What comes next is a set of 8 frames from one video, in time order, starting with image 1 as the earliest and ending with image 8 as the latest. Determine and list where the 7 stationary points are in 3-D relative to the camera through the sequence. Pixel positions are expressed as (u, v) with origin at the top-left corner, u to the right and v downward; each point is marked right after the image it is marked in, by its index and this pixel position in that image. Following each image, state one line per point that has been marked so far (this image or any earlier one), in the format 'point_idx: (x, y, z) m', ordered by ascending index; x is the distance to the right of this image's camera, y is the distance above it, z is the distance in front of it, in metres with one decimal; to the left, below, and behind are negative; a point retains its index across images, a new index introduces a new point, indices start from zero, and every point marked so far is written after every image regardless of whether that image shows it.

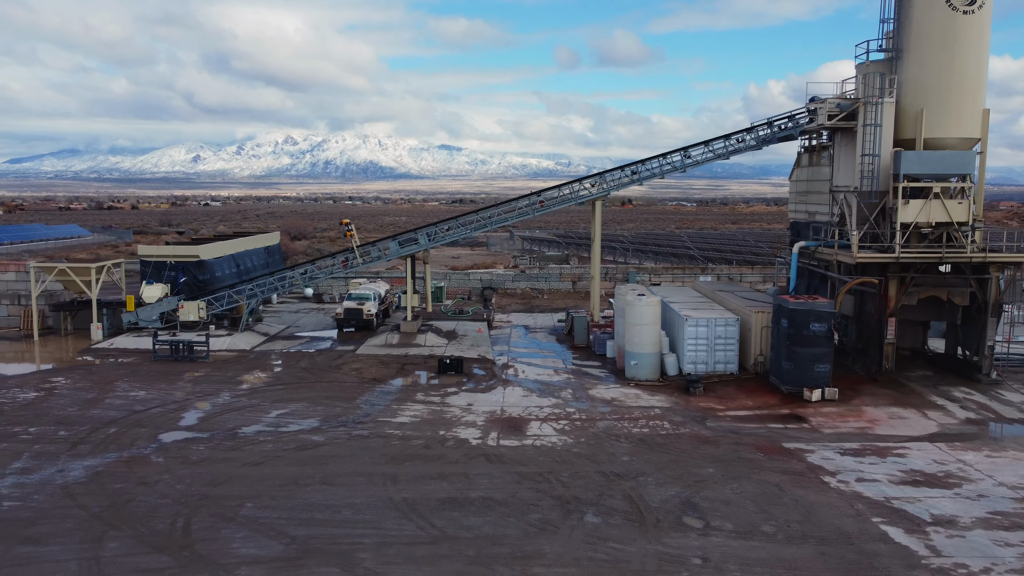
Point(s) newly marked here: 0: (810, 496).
0: (+4.8, -3.4, +13.3) m
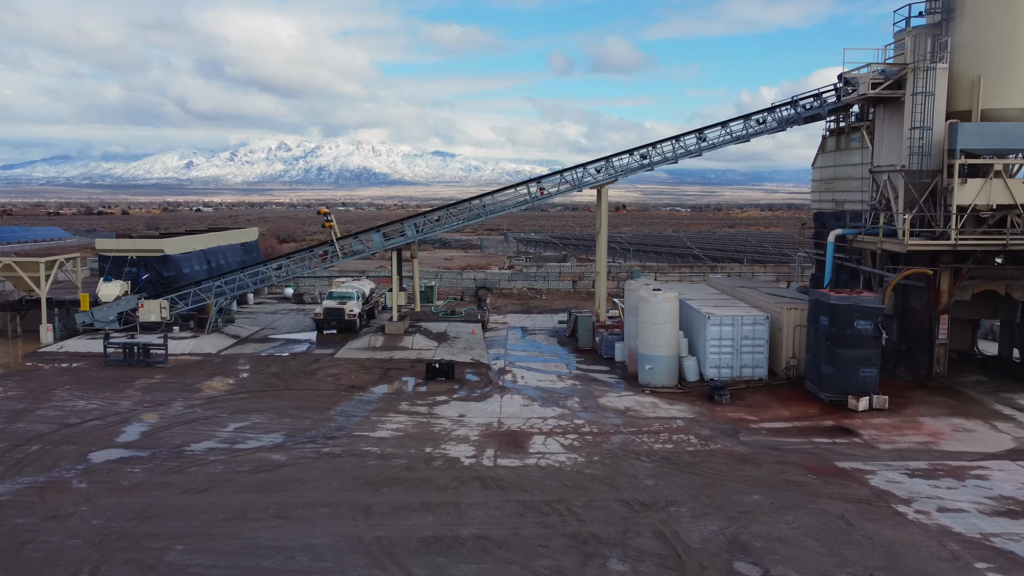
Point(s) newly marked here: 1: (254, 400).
0: (+4.8, -3.2, +10.6) m
1: (-5.7, -2.5, +18.0) m
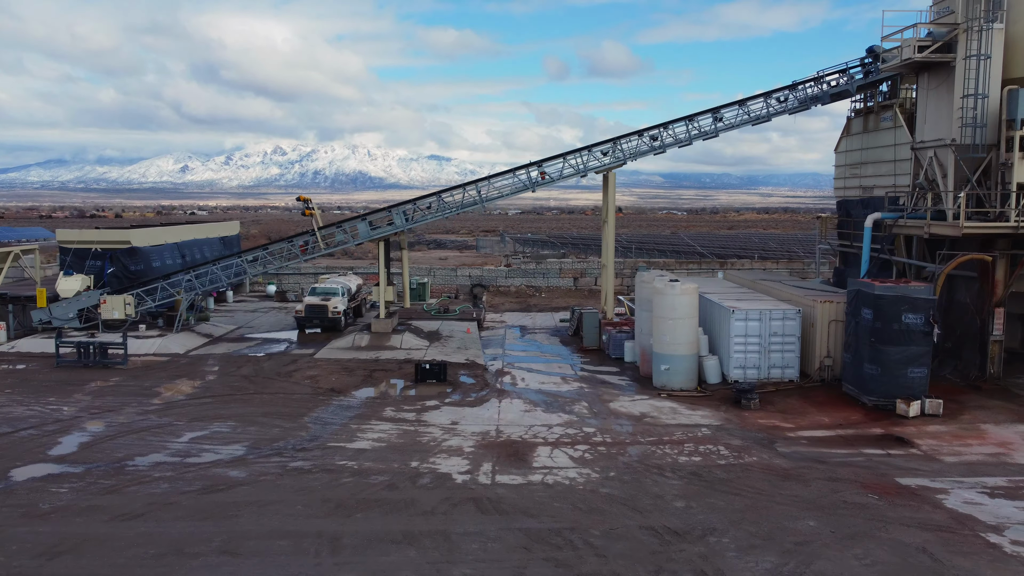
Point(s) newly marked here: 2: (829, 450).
0: (+4.9, -2.9, +8.5) m
1: (-5.7, -2.3, +15.8) m
2: (+5.1, -2.6, +13.2) m
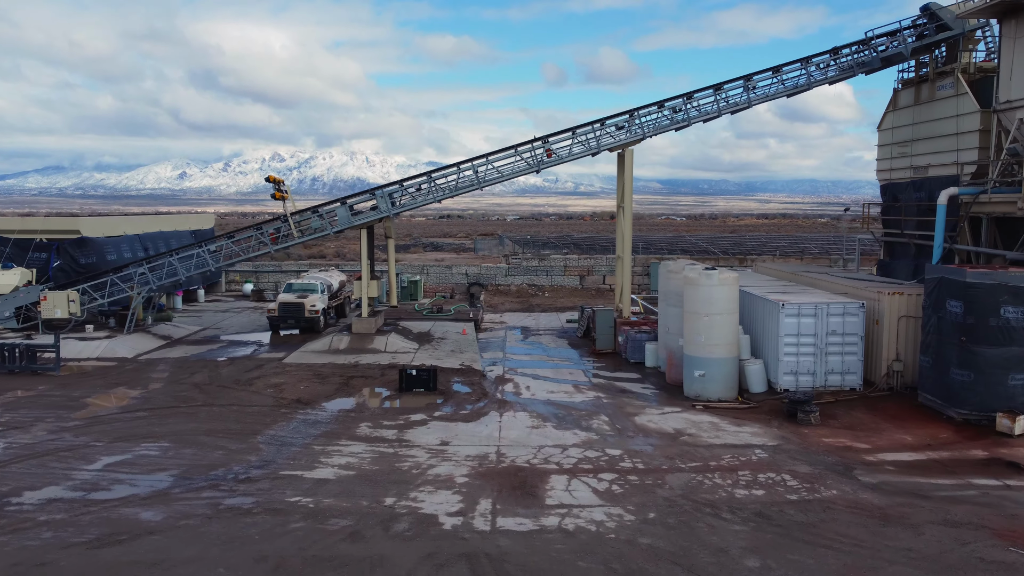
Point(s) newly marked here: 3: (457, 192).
0: (+5.0, -2.7, +5.5) m
1: (-5.6, -2.1, +12.8) m
2: (+5.2, -2.4, +10.2) m
3: (-1.3, +2.4, +19.9) m
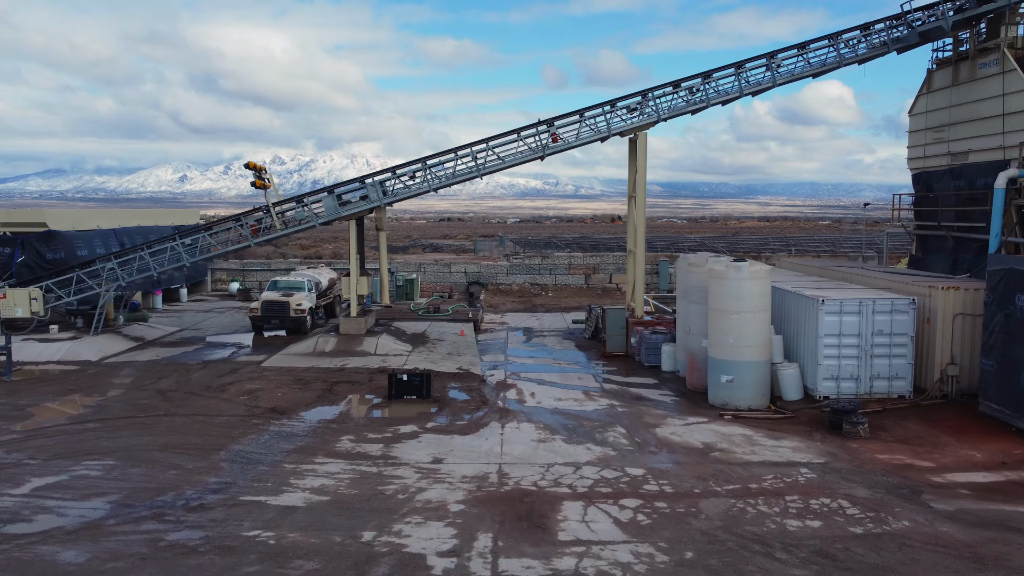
0: (+5.0, -2.5, +3.9) m
1: (-5.5, -2.0, +11.1) m
2: (+5.2, -2.3, +8.6) m
3: (-1.3, +2.4, +18.3) m
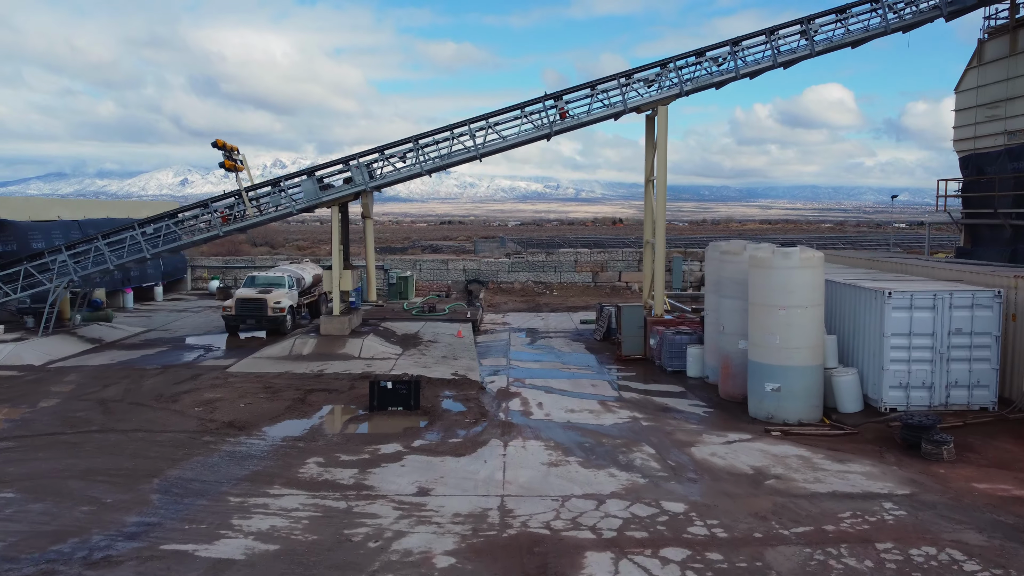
0: (+5.0, -2.4, +1.8) m
1: (-5.5, -1.9, +9.1) m
2: (+5.3, -2.1, +6.5) m
3: (-1.2, +2.5, +16.2) m
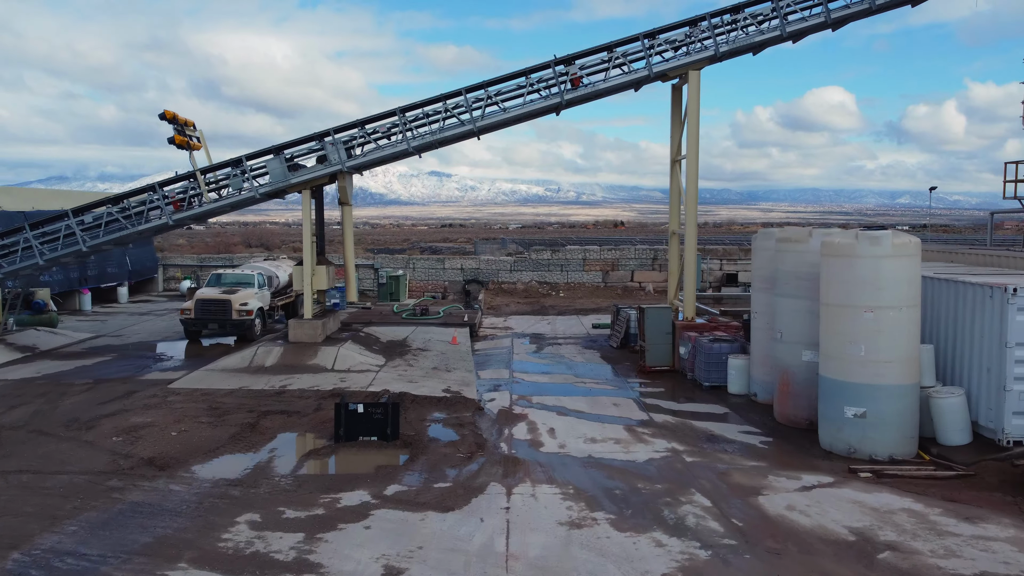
0: (+5.1, -2.3, -0.7) m
1: (-5.4, -1.8, +6.6) m
2: (+5.3, -2.1, +4.0) m
3: (-1.2, +2.6, +13.8) m
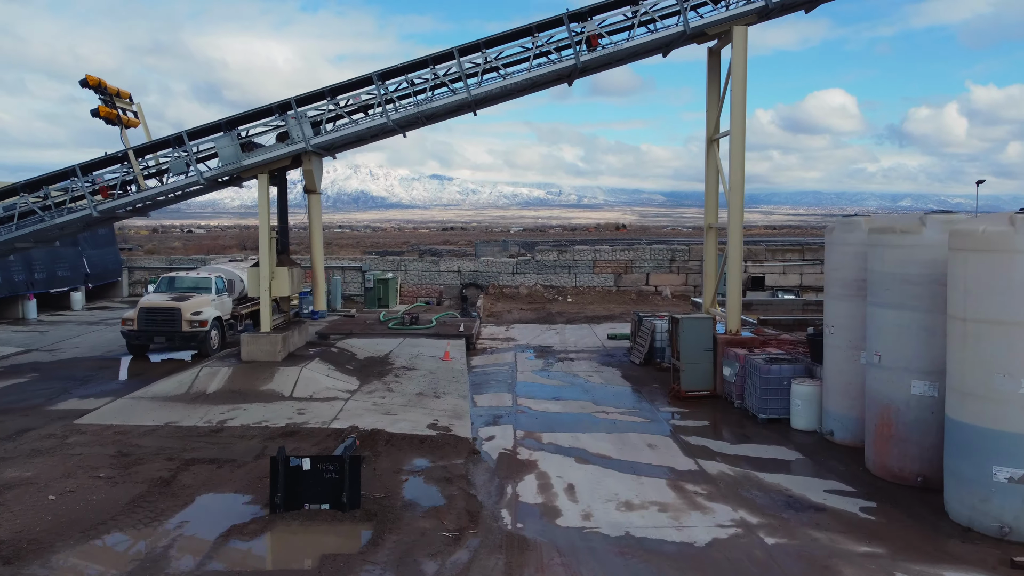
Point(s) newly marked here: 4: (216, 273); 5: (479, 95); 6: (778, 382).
0: (+5.1, -2.3, -3.2) m
1: (-5.4, -1.9, +4.1) m
2: (+5.3, -2.1, +1.5) m
3: (-1.1, +2.5, +11.3) m
4: (-5.3, +0.3, +14.8) m
5: (-0.4, +2.6, +11.3) m
6: (+3.0, -1.1, +9.6) m
